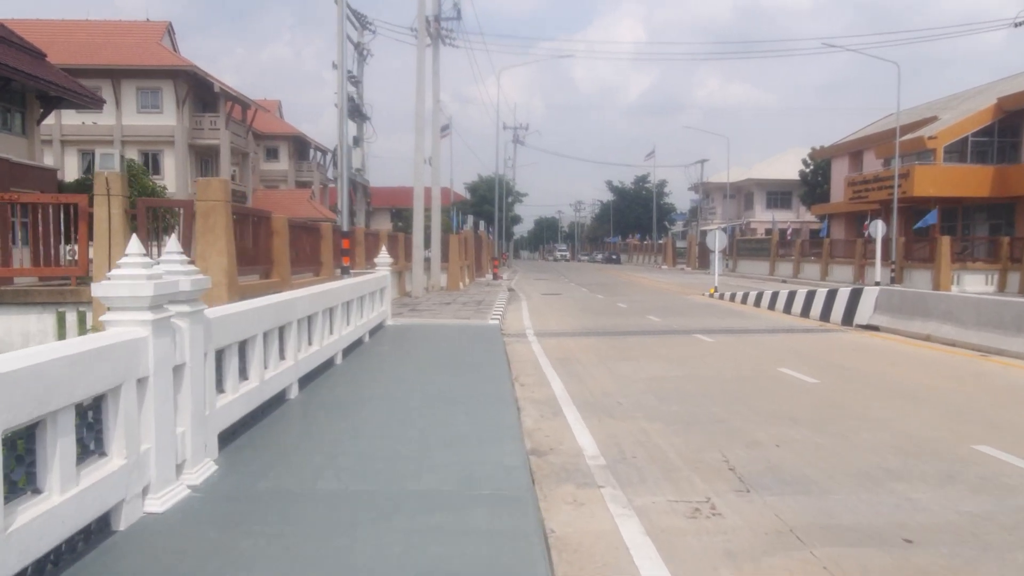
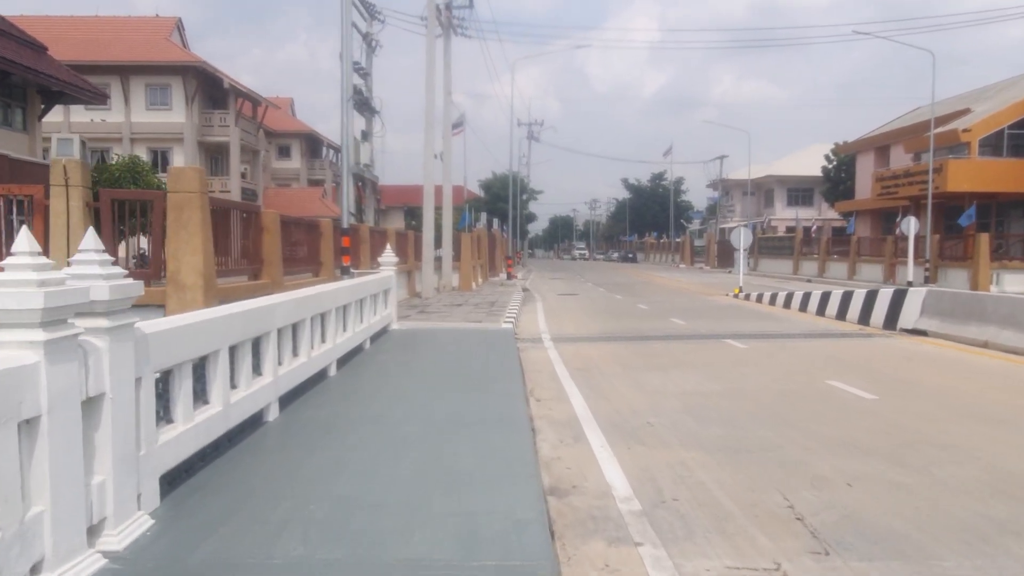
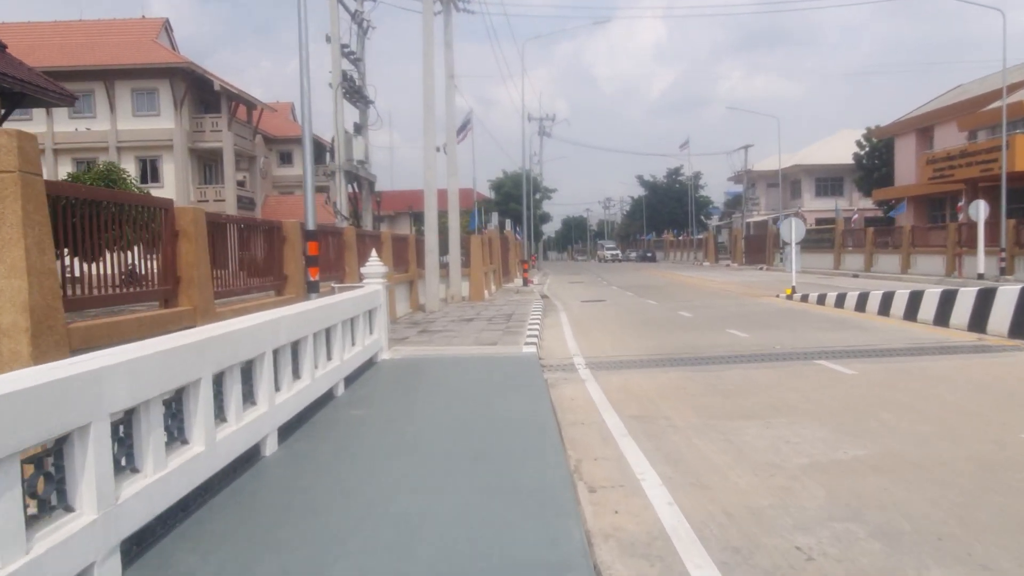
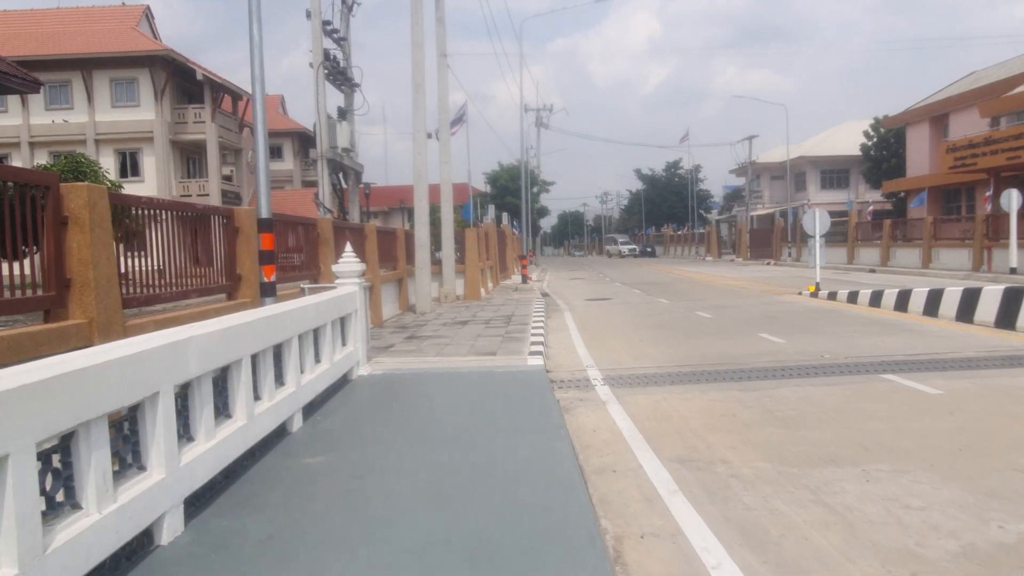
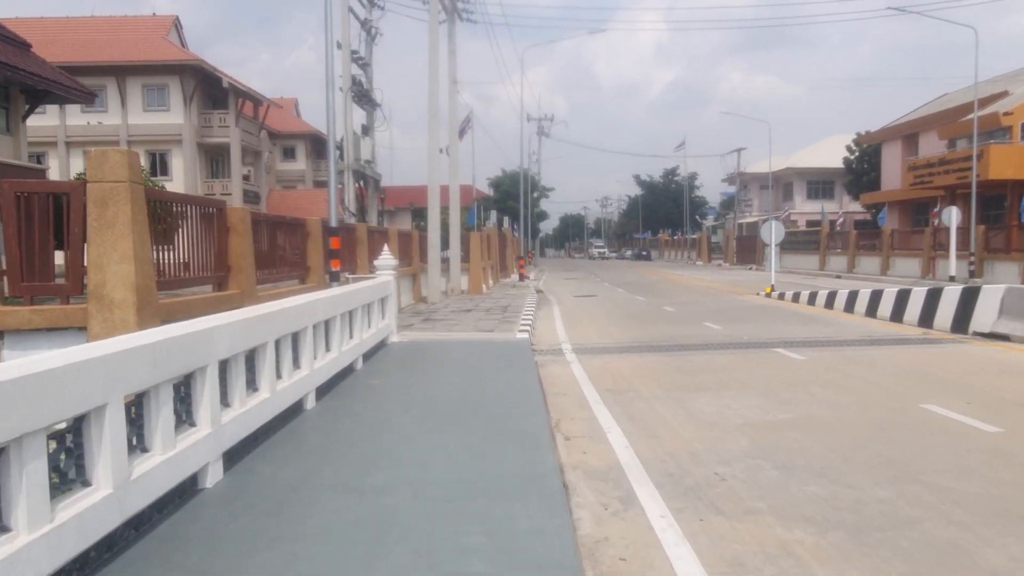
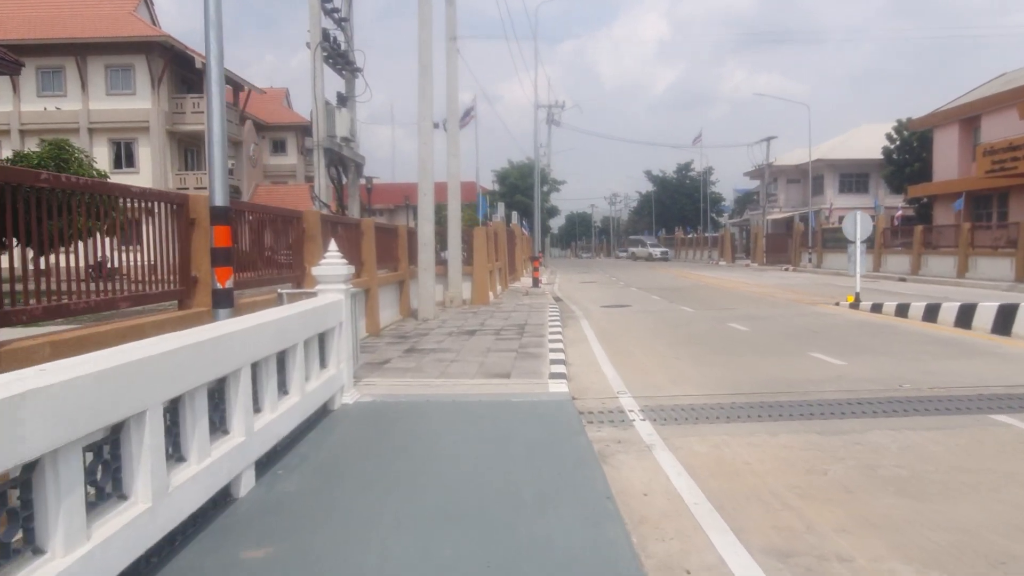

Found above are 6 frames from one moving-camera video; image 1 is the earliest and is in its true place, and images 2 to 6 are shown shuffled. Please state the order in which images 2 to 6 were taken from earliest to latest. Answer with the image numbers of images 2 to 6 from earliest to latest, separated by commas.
2, 5, 3, 4, 6
